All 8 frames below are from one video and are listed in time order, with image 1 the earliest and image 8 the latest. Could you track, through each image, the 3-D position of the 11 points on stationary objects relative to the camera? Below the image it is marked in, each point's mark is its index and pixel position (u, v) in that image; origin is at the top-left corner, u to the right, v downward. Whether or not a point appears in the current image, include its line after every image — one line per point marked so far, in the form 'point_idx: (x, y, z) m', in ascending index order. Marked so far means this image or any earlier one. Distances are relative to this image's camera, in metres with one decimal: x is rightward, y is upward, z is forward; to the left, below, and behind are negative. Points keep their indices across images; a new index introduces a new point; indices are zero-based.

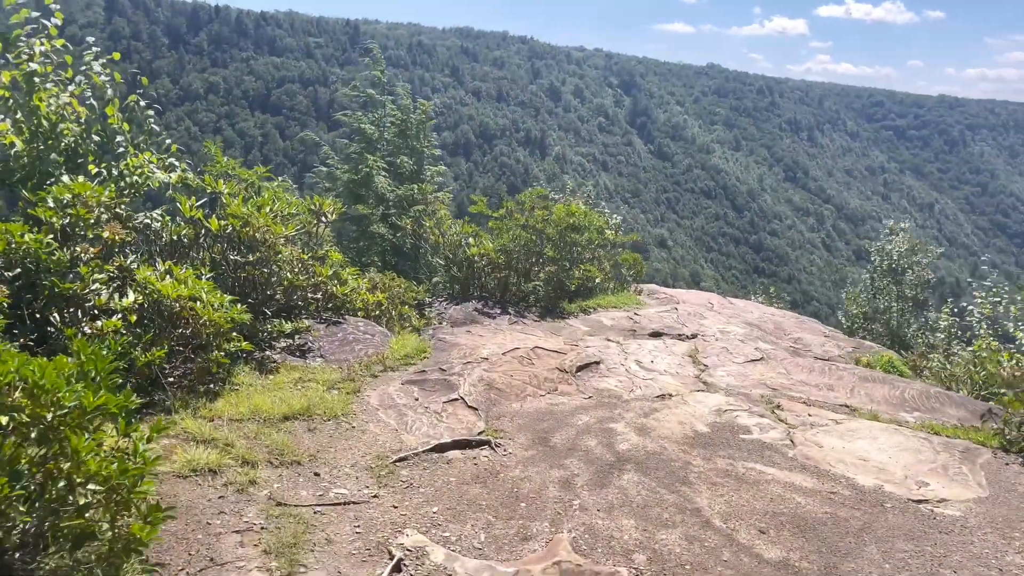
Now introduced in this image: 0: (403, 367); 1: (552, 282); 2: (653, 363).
0: (-0.6, -0.4, +4.2) m
1: (+0.4, +0.1, +7.2) m
2: (+0.8, -0.4, +4.8) m
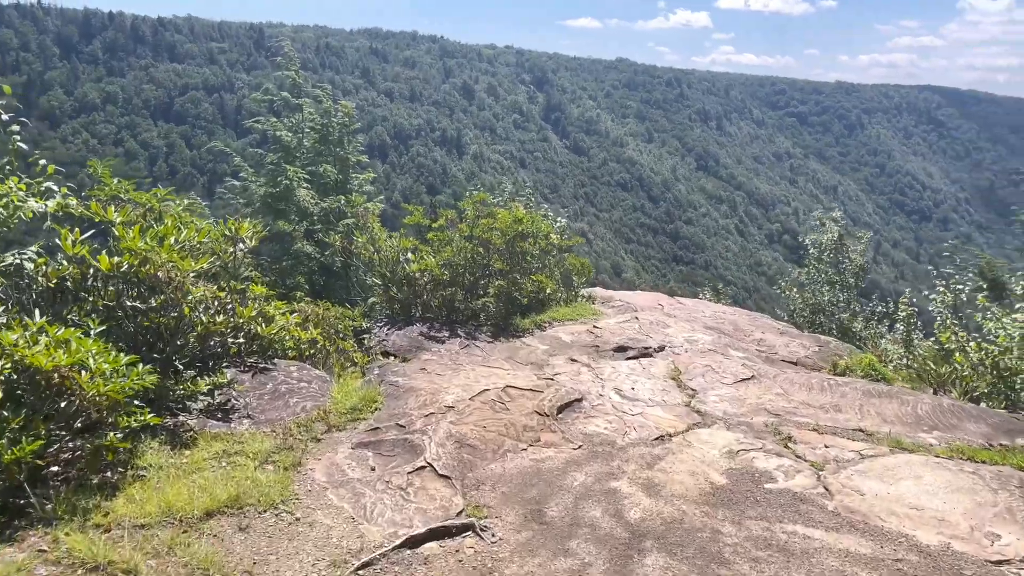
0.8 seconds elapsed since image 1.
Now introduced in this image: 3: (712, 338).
0: (-0.7, -0.6, +3.5) m
1: (-0.1, -0.1, +6.6) m
2: (+0.6, -0.5, +4.3) m
3: (+1.6, -0.4, +6.4) m
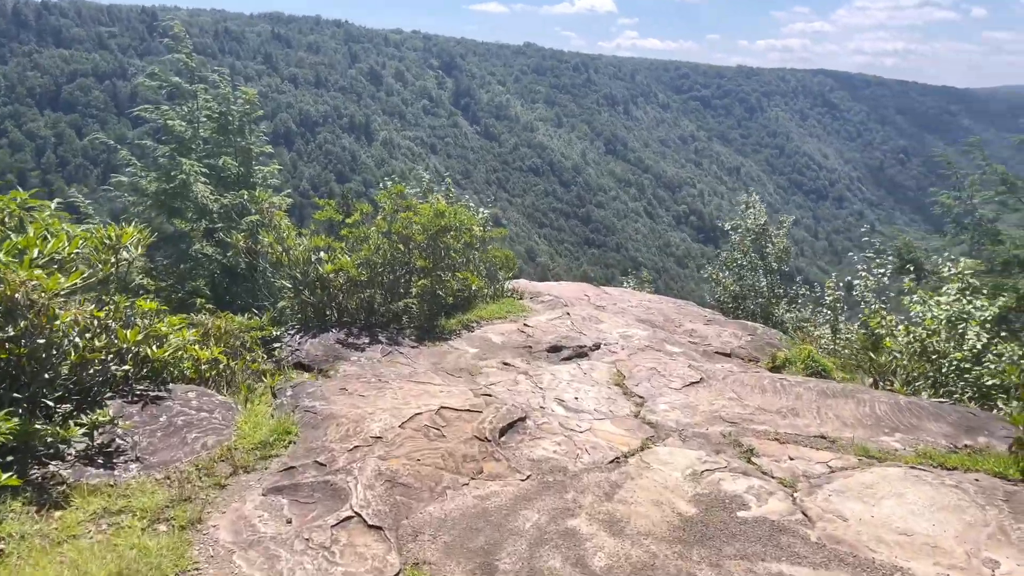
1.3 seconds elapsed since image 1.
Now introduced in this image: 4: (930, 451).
0: (-0.9, -0.7, +3.0) m
1: (-0.6, -0.1, +6.1) m
2: (+0.3, -0.6, +3.9) m
3: (+1.0, -0.3, +6.1) m
4: (+1.7, -0.7, +3.4) m
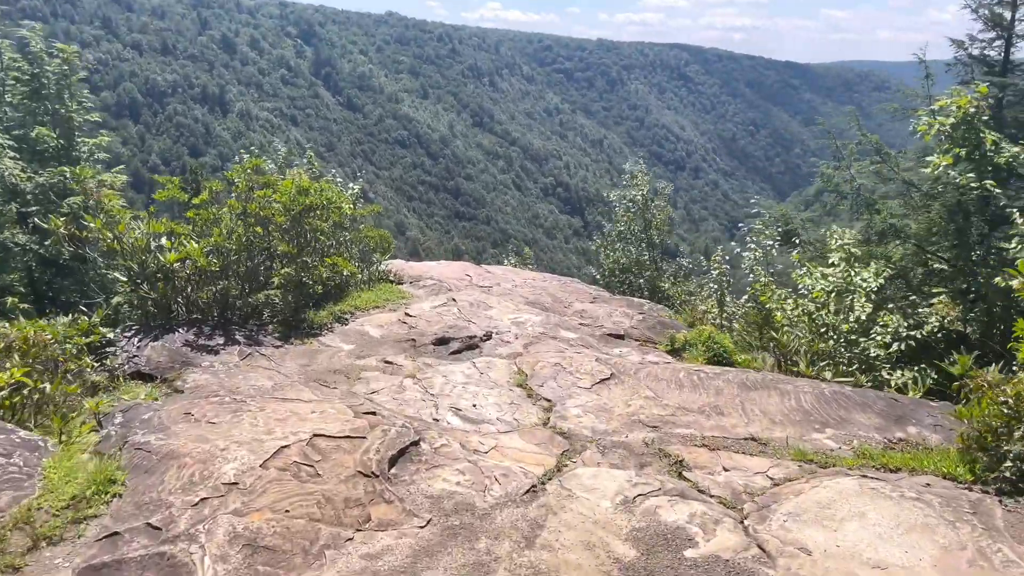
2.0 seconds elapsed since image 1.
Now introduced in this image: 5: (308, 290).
0: (-1.2, -0.7, +2.3) m
1: (-1.5, 0.0, +5.4) m
2: (-0.1, -0.5, +3.3) m
3: (+0.2, -0.2, +5.7) m
4: (+1.3, -0.6, +3.1) m
5: (-1.4, 0.0, +5.6) m
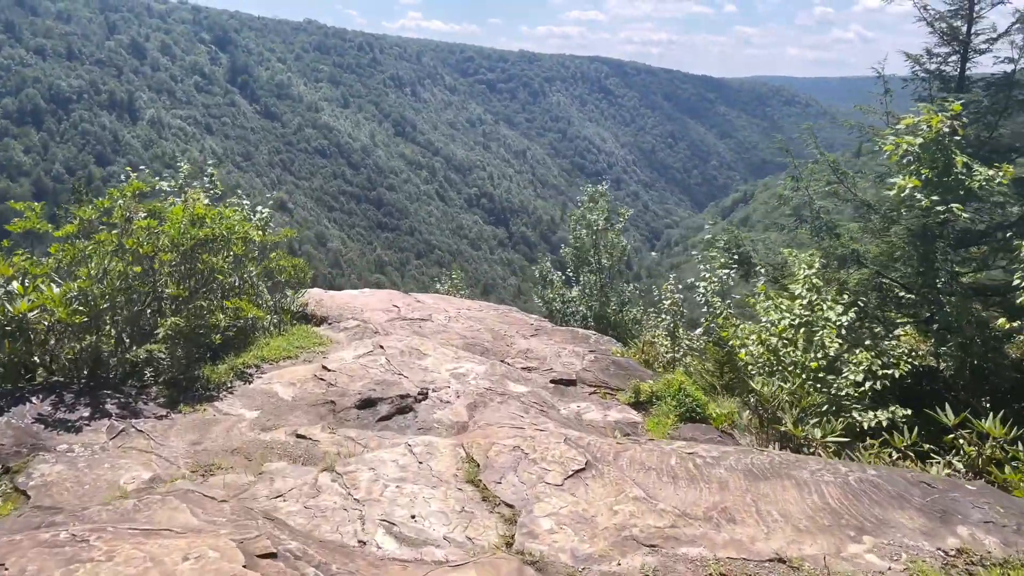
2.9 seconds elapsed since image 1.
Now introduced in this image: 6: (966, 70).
0: (-1.3, -0.9, +1.3) m
1: (-1.8, -0.3, +4.4) m
2: (-0.3, -0.7, +2.5) m
3: (-0.2, -0.5, +4.9) m
4: (+1.2, -0.8, +2.4) m
5: (-1.7, -0.3, +4.6) m
6: (+4.2, +2.0, +7.6) m
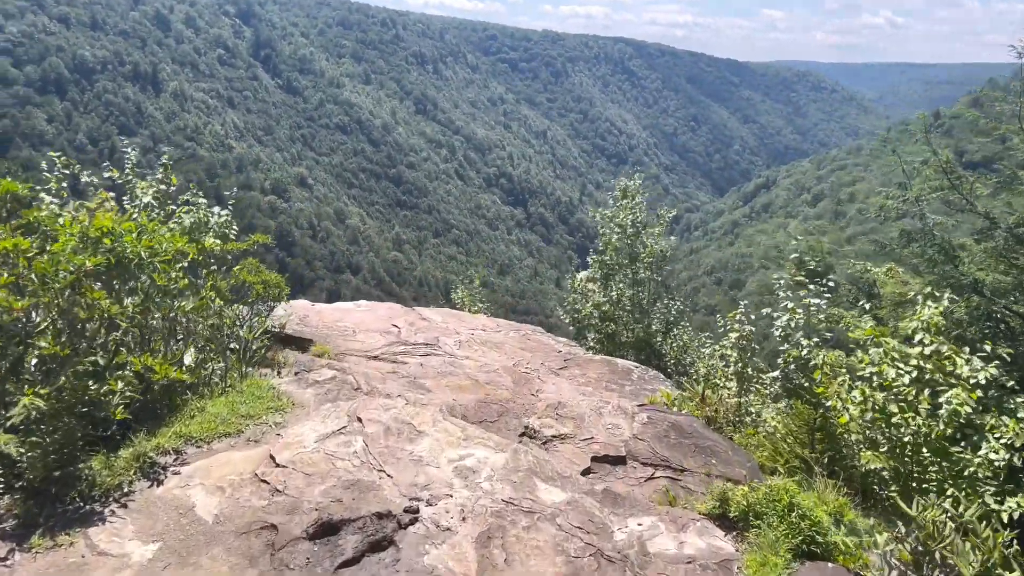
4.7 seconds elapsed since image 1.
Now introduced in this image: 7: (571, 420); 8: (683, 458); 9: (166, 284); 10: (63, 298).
0: (-1.2, -1.2, -0.1) m
1: (-1.7, -0.5, +3.0) m
2: (-0.2, -1.0, +1.1) m
3: (0.0, -0.7, +3.4) m
4: (+1.3, -1.2, +0.9) m
5: (-1.6, -0.5, +3.2) m
6: (+4.5, +1.8, +6.0) m
7: (+0.3, -0.7, +4.5) m
8: (+0.9, -0.9, +4.3) m
9: (-1.5, 0.0, +3.6) m
10: (-1.7, 0.0, +3.1) m
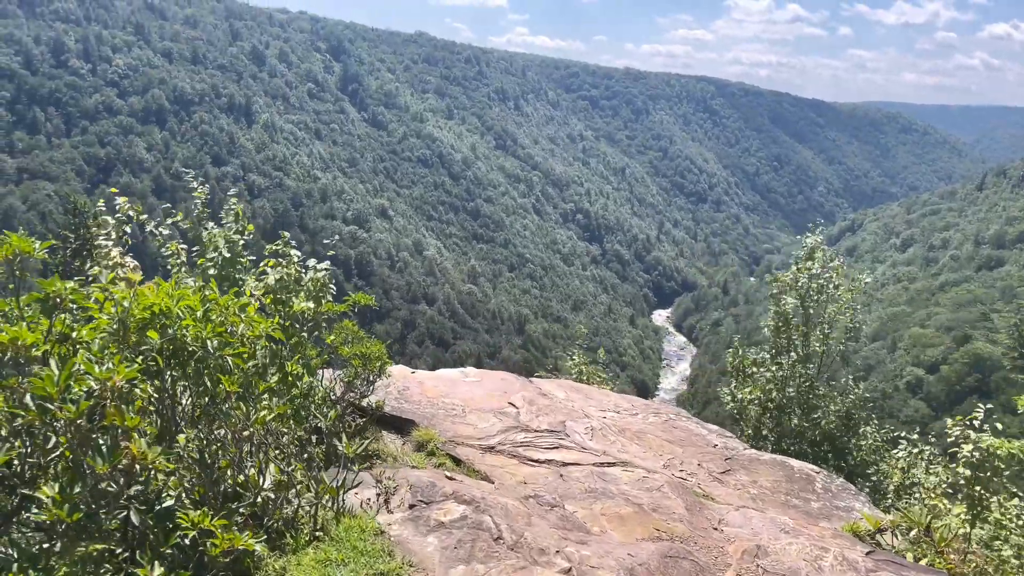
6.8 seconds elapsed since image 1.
0: (-0.9, -1.4, -1.3) m
1: (-1.0, -0.7, +1.9) m
2: (+0.2, -1.3, -0.2) m
3: (+0.6, -1.1, +2.1) m
4: (+1.7, -1.4, -0.5) m
5: (-1.0, -0.8, +2.0) m
6: (+5.5, +1.1, +4.4) m
7: (+1.1, -1.1, +3.2) m
8: (+1.6, -1.3, +2.9) m
9: (-0.8, -0.3, +2.5) m
10: (-1.0, -0.3, +2.0) m
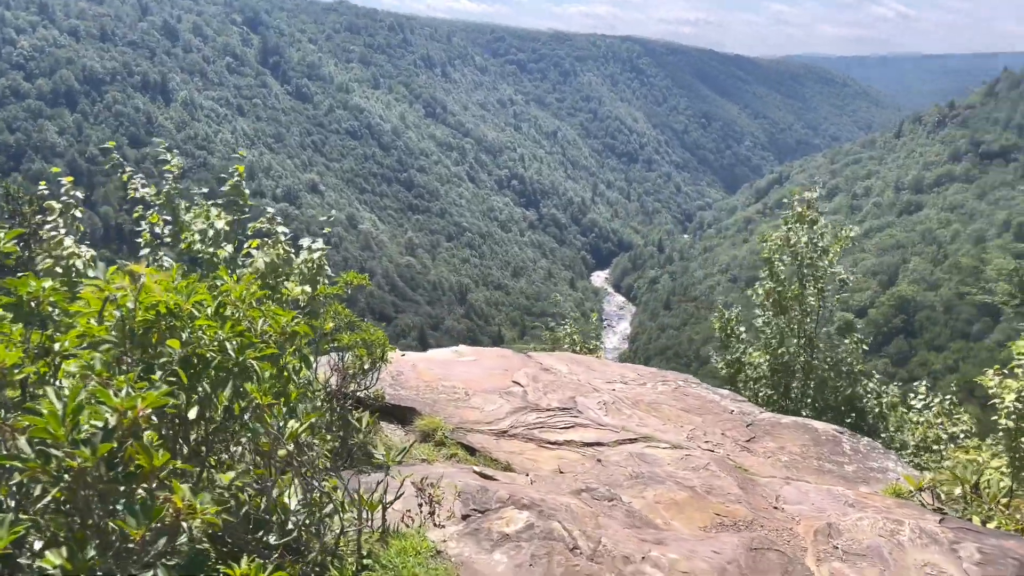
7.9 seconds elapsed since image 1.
0: (-0.3, -1.5, -1.7) m
1: (-0.7, -0.7, +1.4) m
2: (+0.7, -1.3, -0.5) m
3: (+0.9, -1.0, +1.8) m
4: (+2.2, -1.4, -0.7) m
5: (-0.7, -0.8, +1.6) m
6: (+5.4, +1.6, +4.3) m
7: (+1.3, -1.0, +2.9) m
8: (+1.9, -1.1, +2.7) m
9: (-0.6, -0.3, +2.1) m
10: (-0.8, -0.3, +1.5) m
